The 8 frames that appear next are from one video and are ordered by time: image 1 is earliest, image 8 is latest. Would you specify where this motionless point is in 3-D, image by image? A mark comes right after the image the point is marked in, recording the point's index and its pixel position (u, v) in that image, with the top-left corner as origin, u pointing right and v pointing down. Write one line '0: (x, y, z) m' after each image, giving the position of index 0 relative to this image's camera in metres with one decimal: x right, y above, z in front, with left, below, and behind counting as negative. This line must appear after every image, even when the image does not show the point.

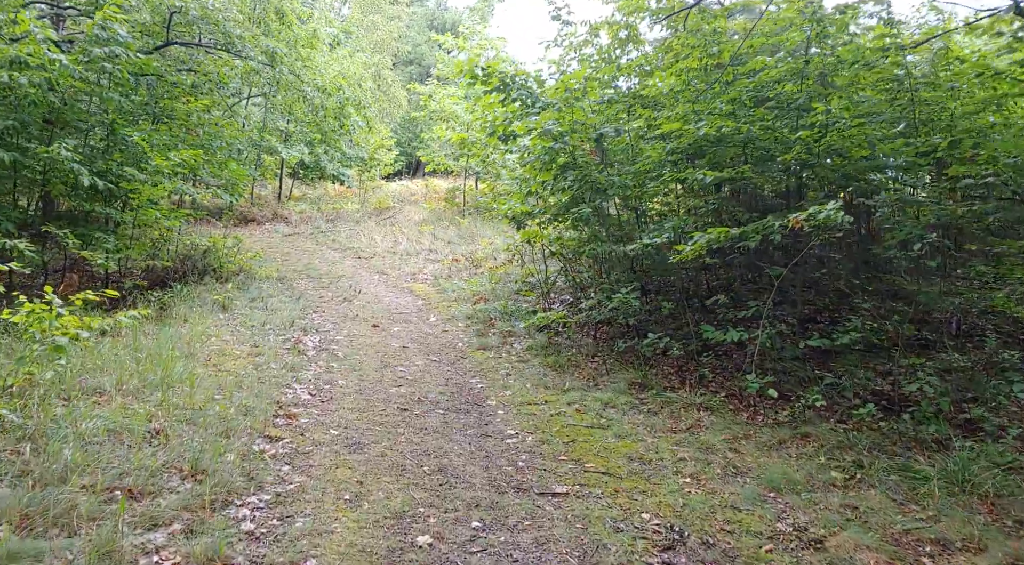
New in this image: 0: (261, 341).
0: (-3.2, -0.8, +9.4) m
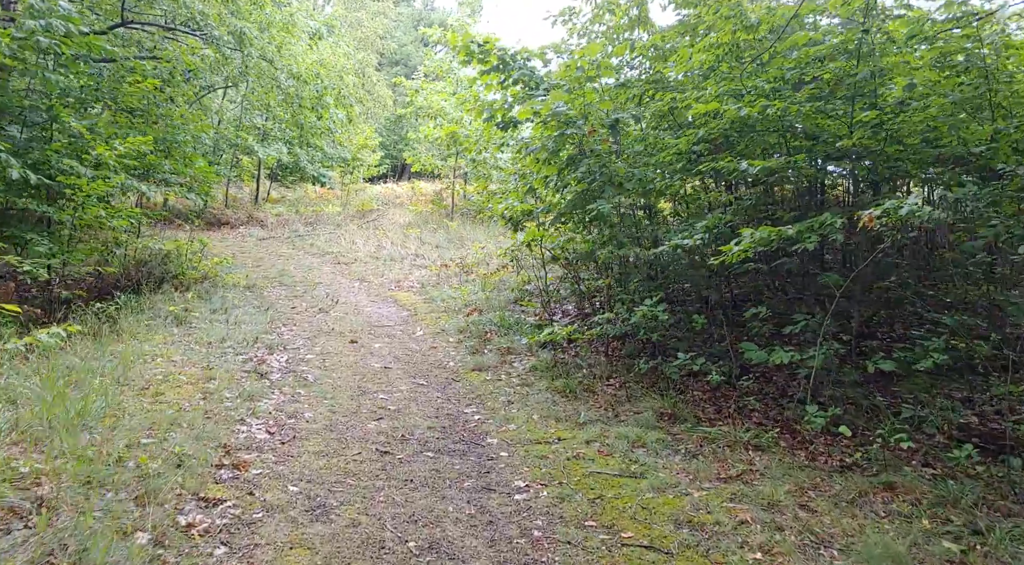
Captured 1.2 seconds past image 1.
0: (-3.2, -0.9, +7.9) m
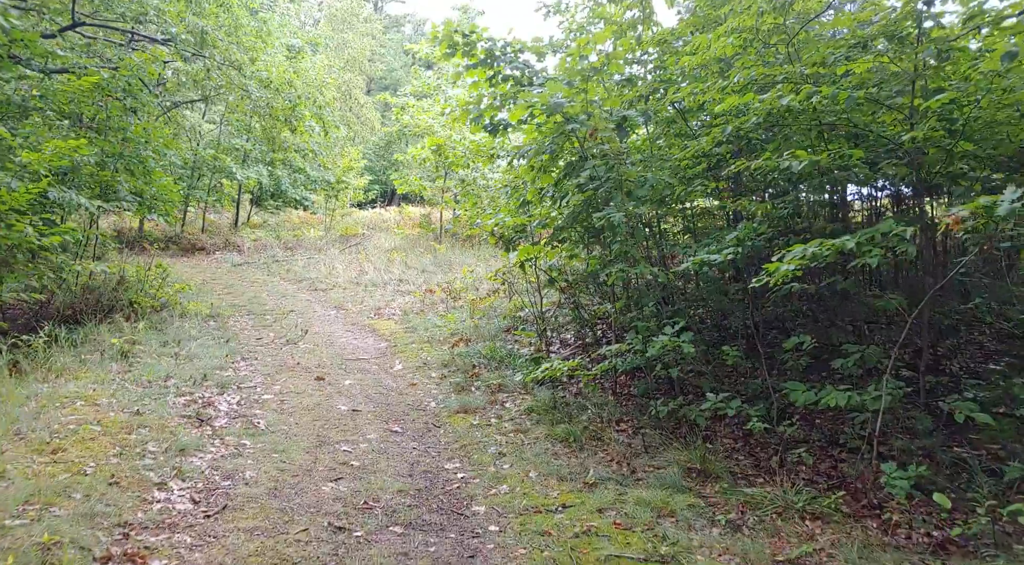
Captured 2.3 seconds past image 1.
0: (-3.3, -1.1, +6.7) m
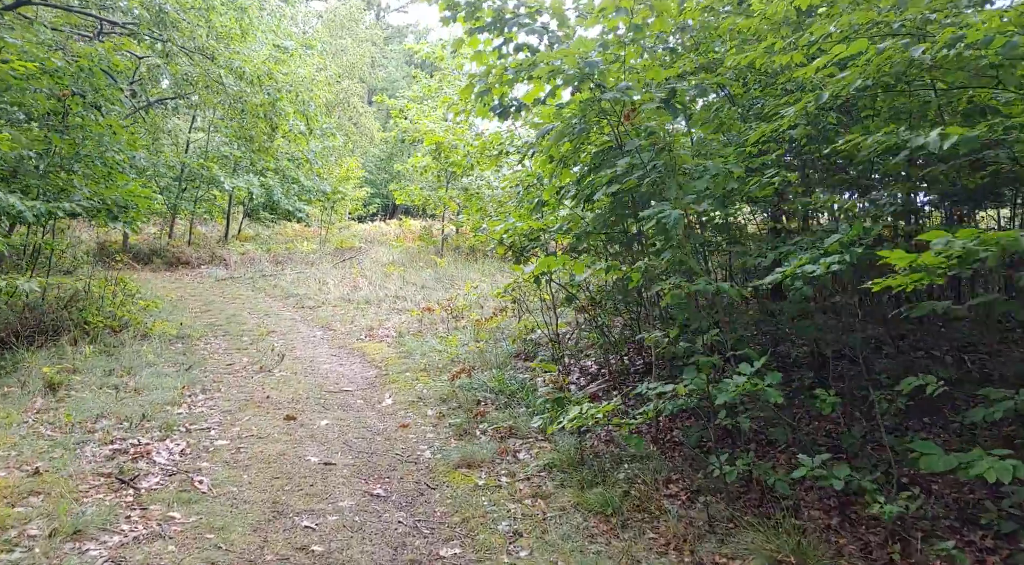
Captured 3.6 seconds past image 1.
0: (-3.2, -1.2, +5.2) m
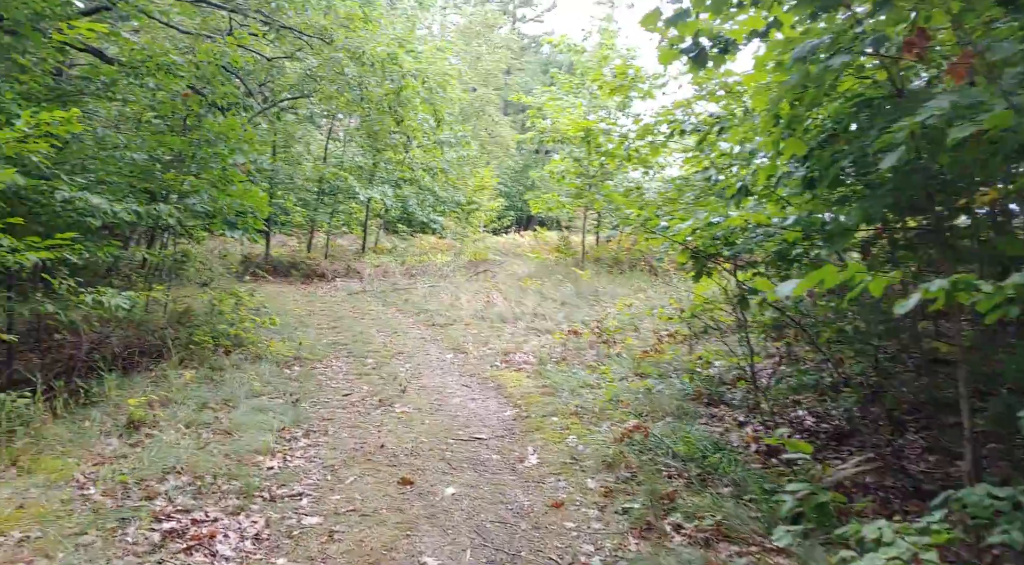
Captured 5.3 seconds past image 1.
0: (-2.1, -1.3, +3.7) m
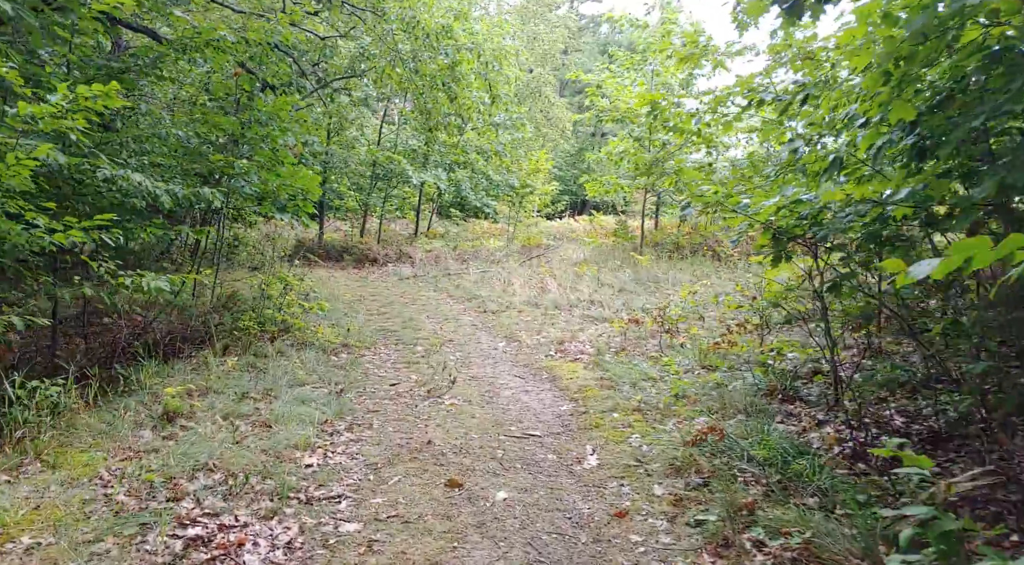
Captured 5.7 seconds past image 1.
0: (-1.9, -1.3, +3.4) m
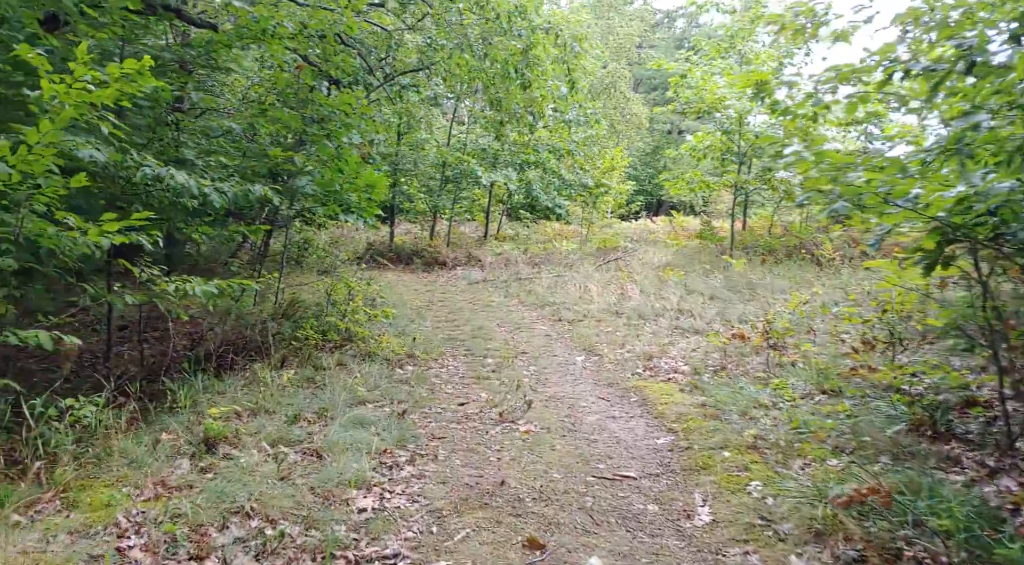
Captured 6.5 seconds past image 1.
0: (-1.5, -1.3, +2.7) m
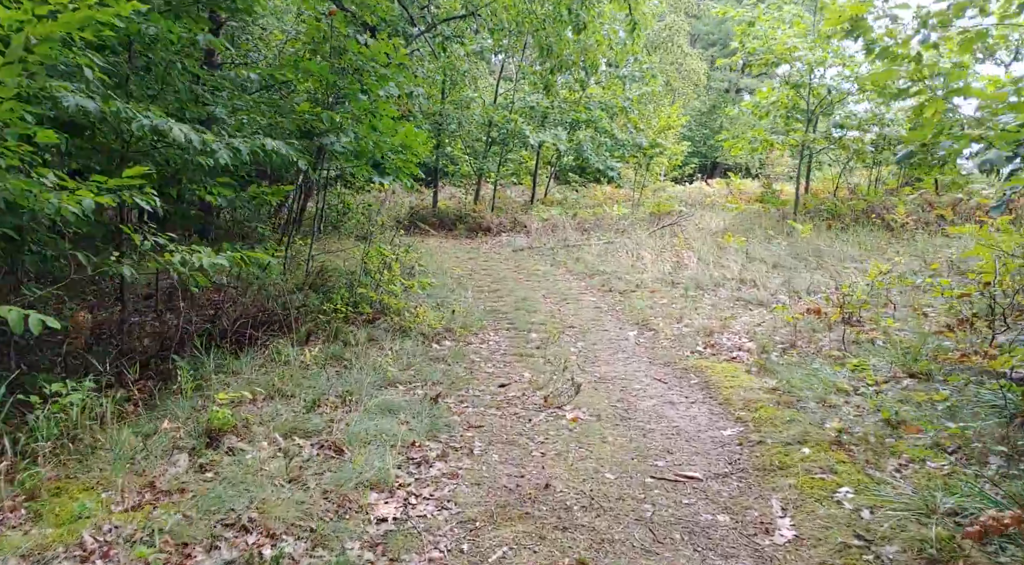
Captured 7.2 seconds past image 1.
0: (-1.4, -1.2, +2.1) m
